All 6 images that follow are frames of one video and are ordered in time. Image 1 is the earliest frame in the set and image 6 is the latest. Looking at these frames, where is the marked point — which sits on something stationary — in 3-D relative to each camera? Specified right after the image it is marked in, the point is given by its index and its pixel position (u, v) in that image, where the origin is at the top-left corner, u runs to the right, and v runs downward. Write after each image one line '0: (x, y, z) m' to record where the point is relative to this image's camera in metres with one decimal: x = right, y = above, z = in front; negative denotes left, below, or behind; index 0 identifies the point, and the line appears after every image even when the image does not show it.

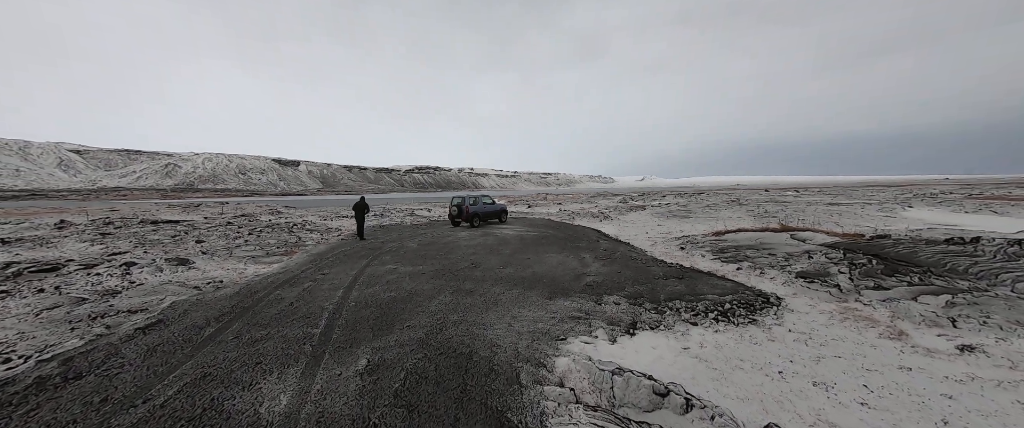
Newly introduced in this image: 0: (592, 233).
0: (+4.0, -1.0, +13.8) m
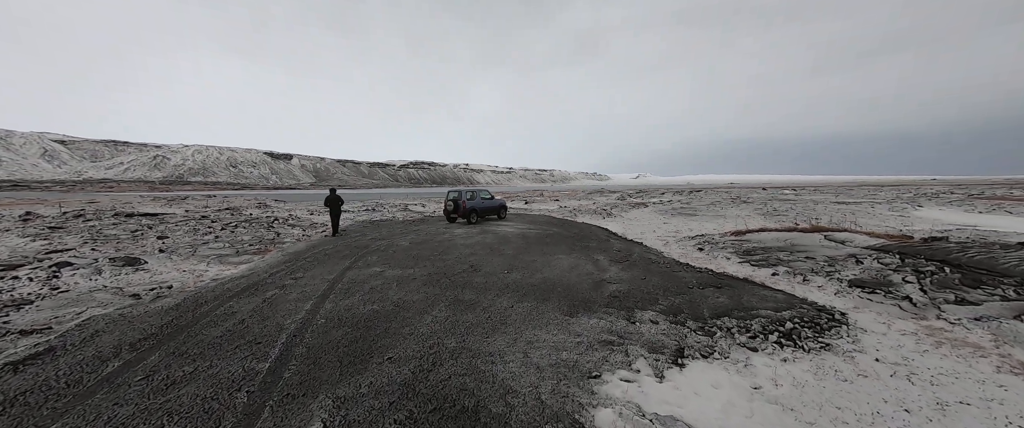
0: (+4.1, -0.8, +12.7) m
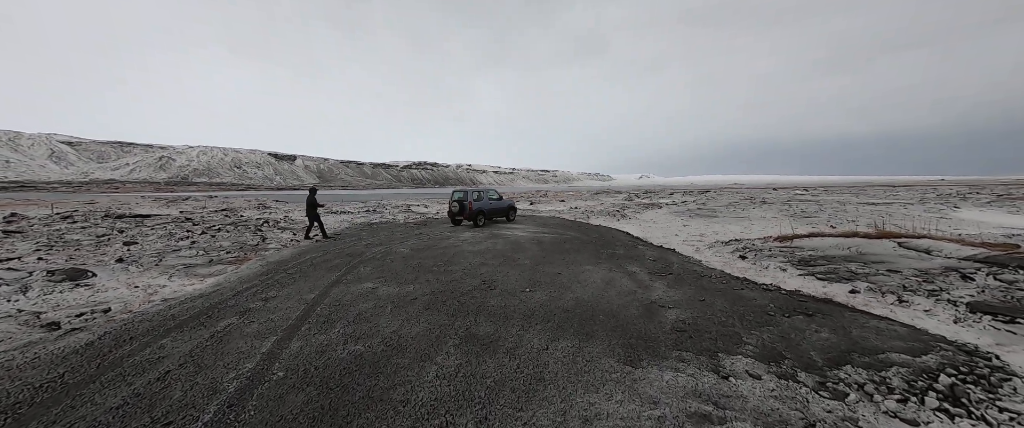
0: (+4.6, -0.9, +11.4) m
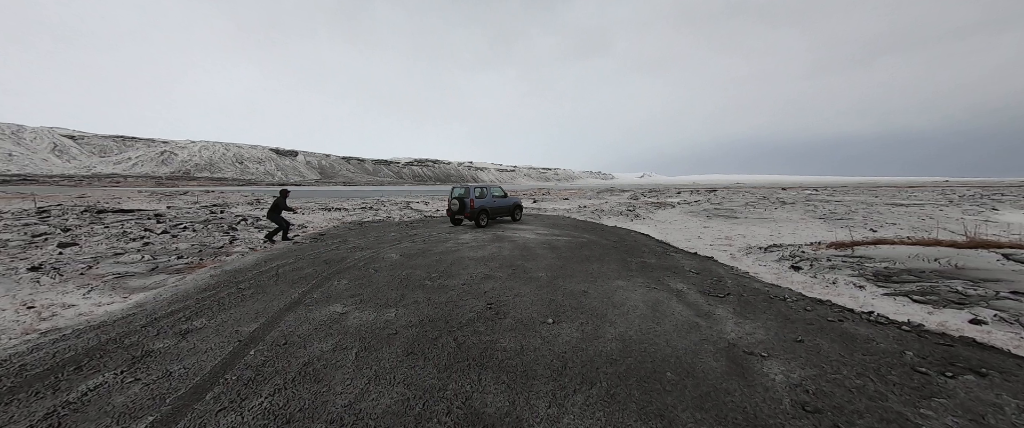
0: (+4.9, -1.0, +9.9) m
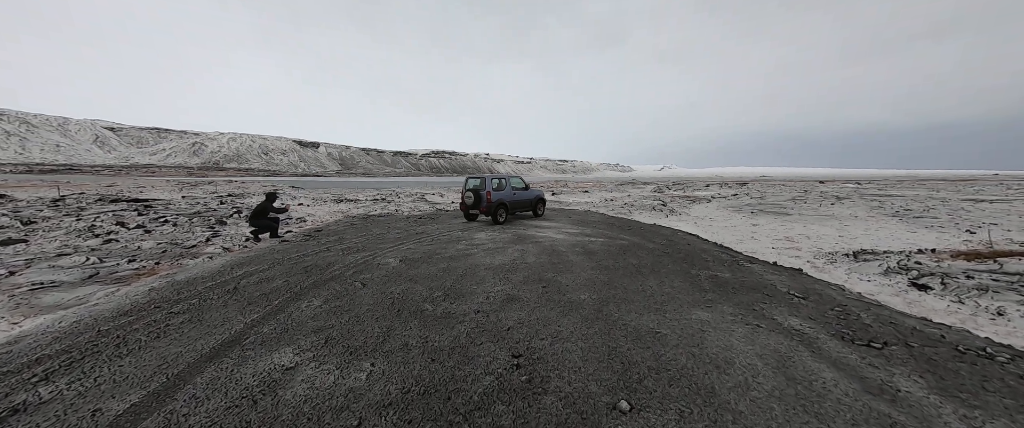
0: (+5.6, -0.9, +8.0) m
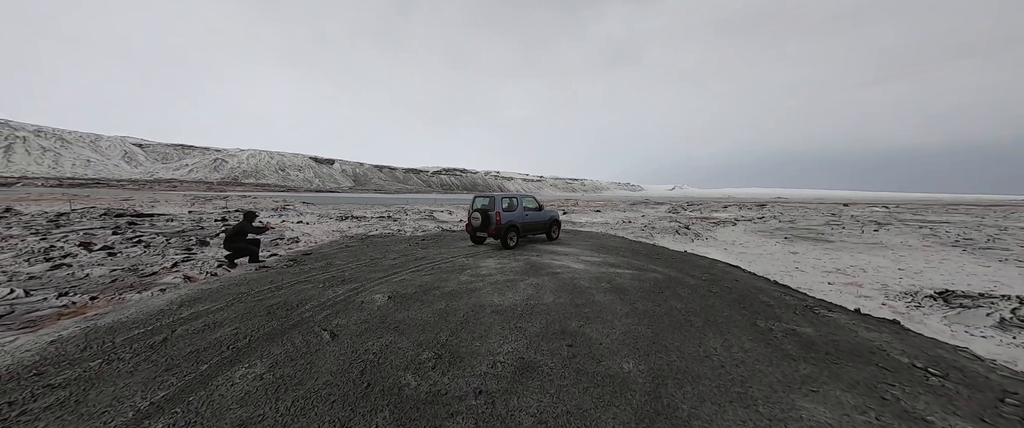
0: (+5.8, -1.6, +6.6) m
